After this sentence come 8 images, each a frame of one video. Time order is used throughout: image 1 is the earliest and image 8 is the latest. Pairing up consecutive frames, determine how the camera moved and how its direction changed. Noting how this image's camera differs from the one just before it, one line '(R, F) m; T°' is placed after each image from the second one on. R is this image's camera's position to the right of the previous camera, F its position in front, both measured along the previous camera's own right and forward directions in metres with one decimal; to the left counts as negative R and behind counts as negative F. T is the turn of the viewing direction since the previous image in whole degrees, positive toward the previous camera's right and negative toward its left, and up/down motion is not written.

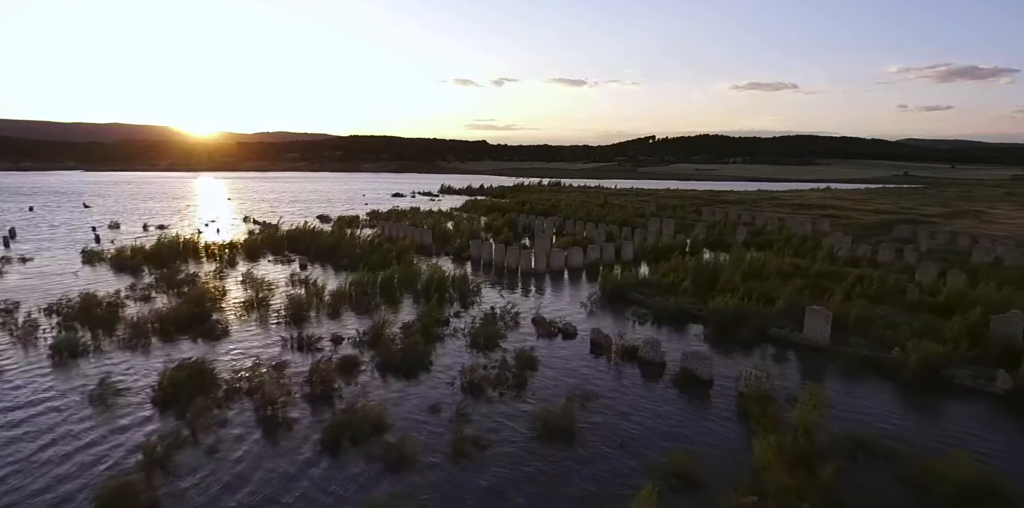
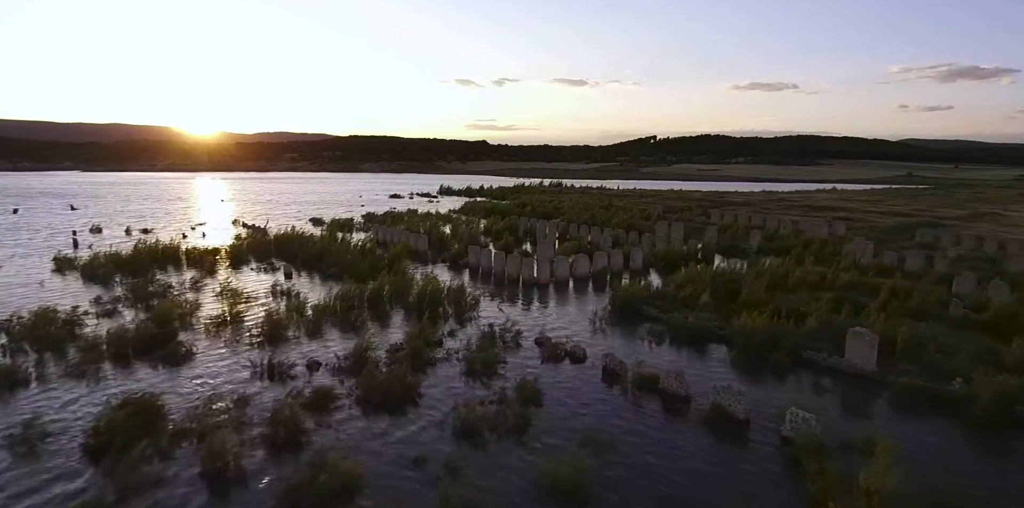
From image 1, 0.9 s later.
(0.0, +1.3) m; 0°
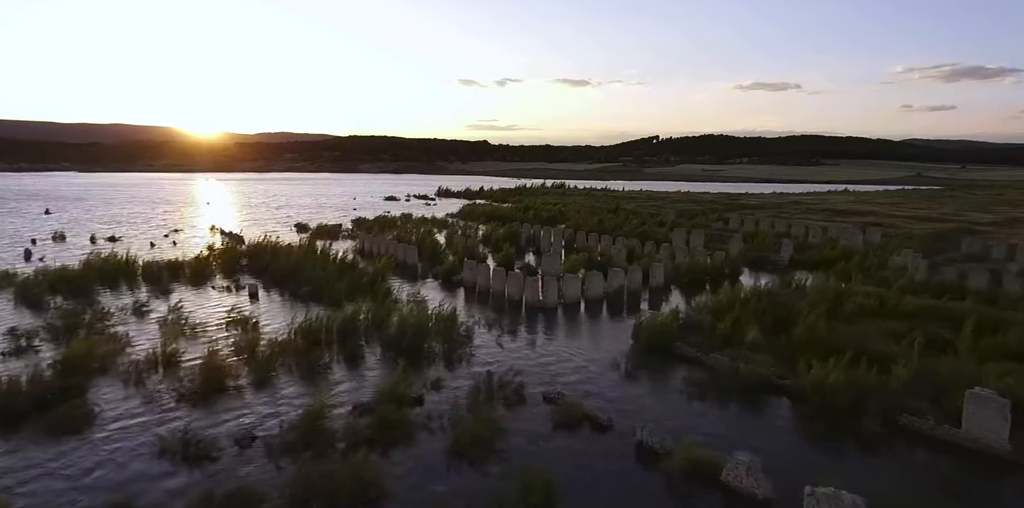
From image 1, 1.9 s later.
(0.0, +2.4) m; 0°
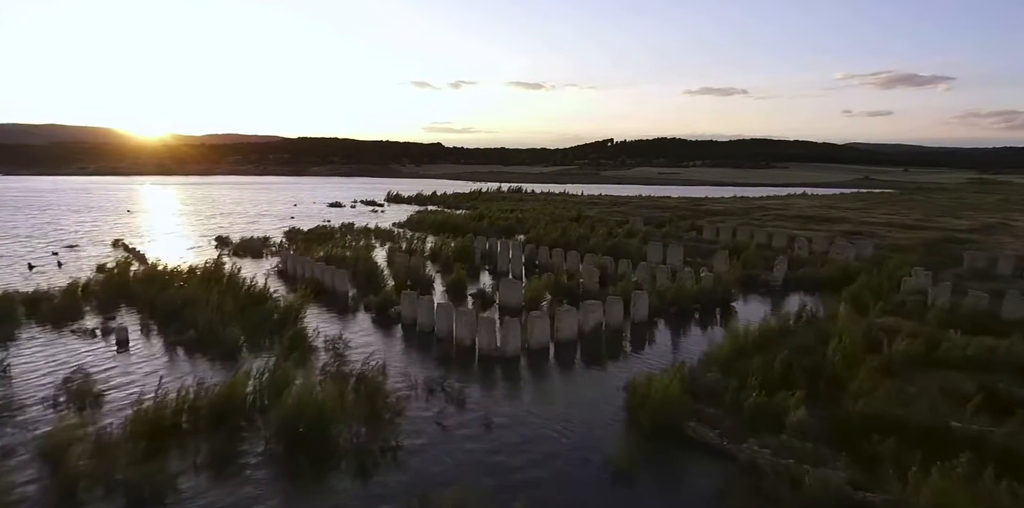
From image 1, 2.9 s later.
(+0.2, +3.1) m; +4°
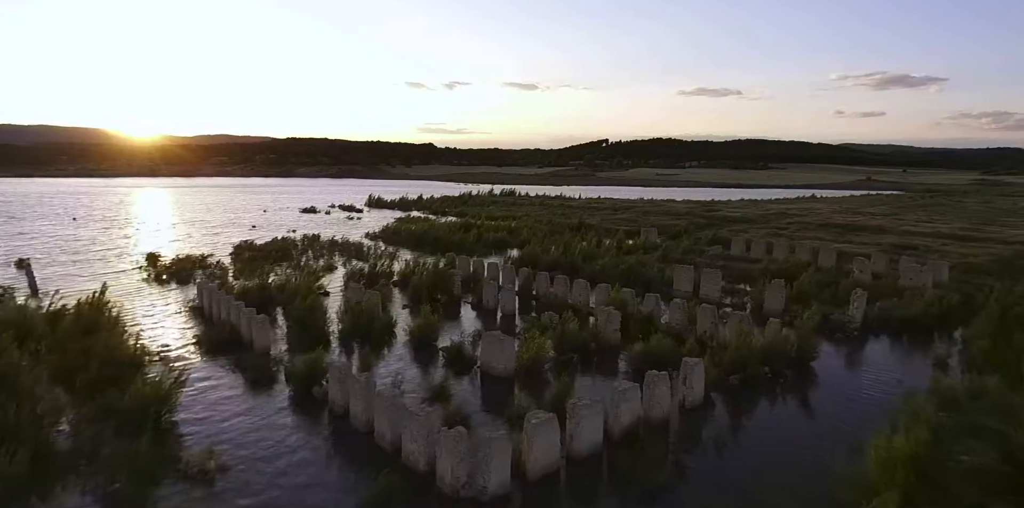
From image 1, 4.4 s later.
(+0.1, +4.3) m; +1°
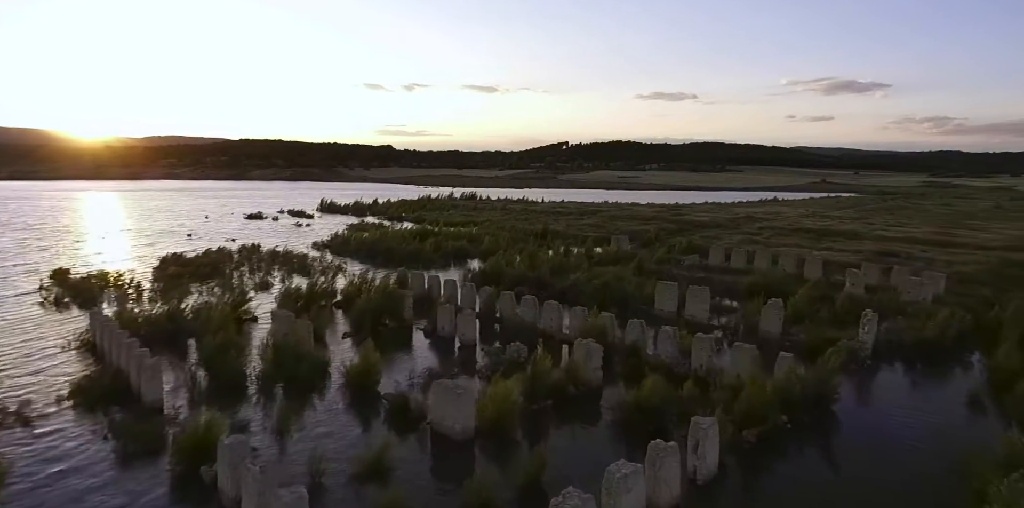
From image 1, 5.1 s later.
(+0.1, +2.0) m; +4°
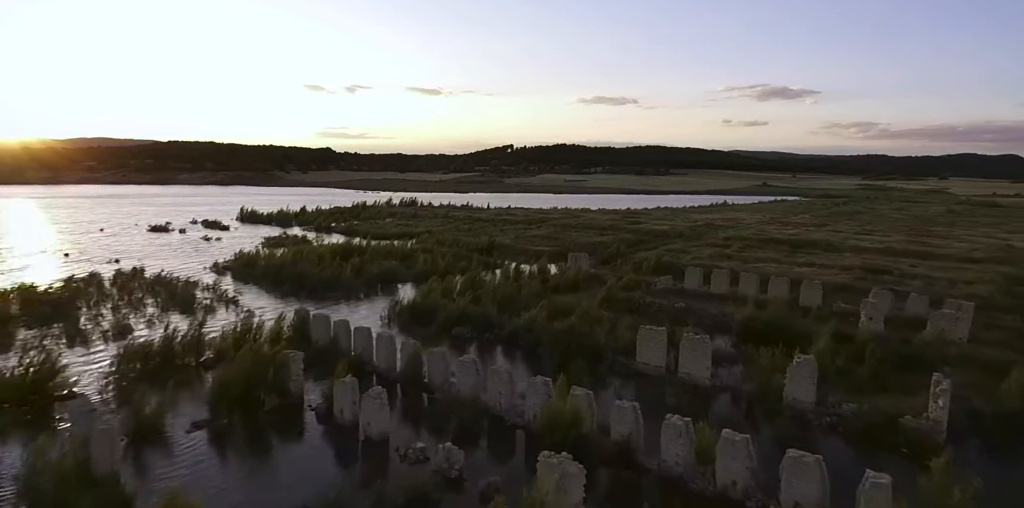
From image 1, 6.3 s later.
(+0.2, +3.7) m; +5°
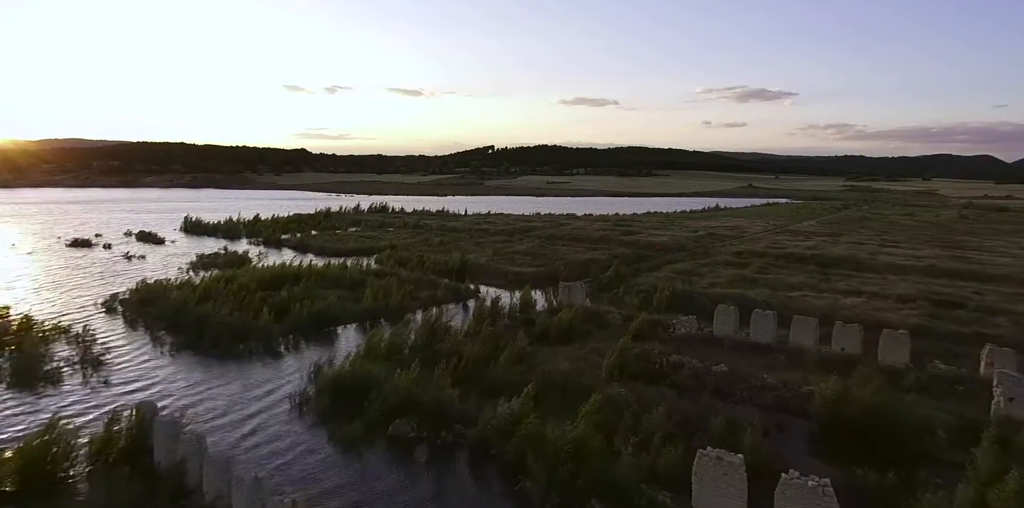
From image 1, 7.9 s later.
(+0.2, +4.3) m; +2°
